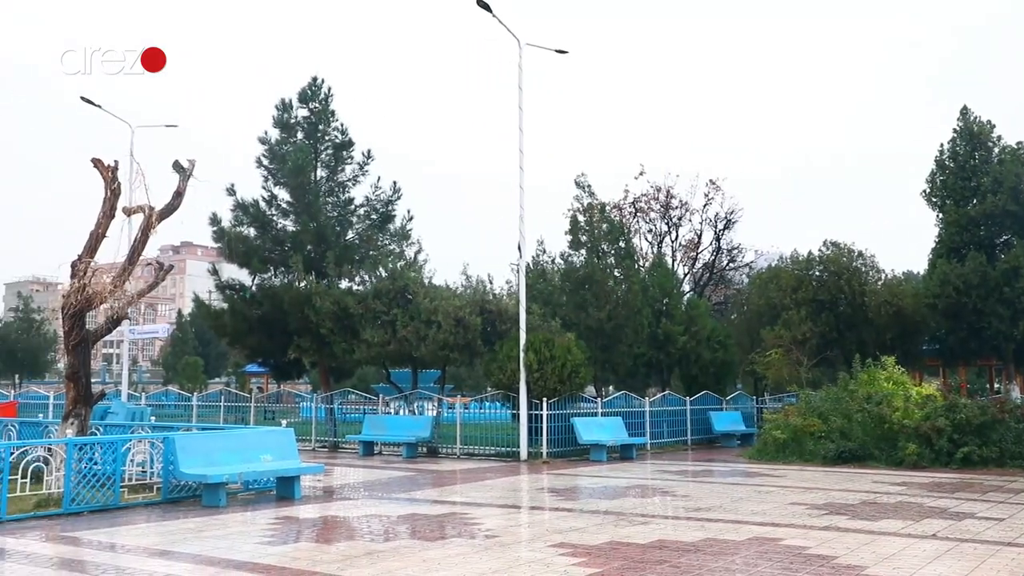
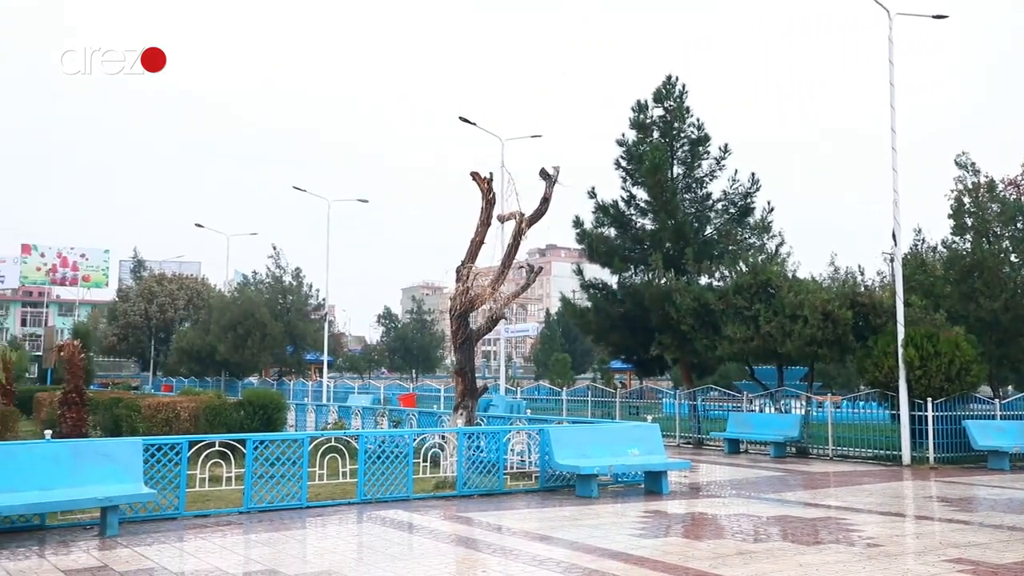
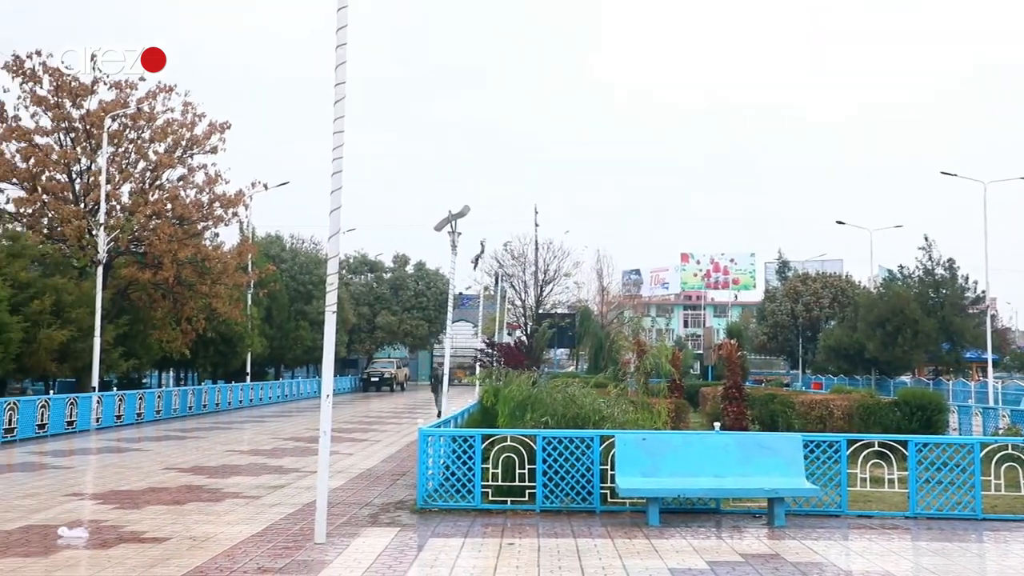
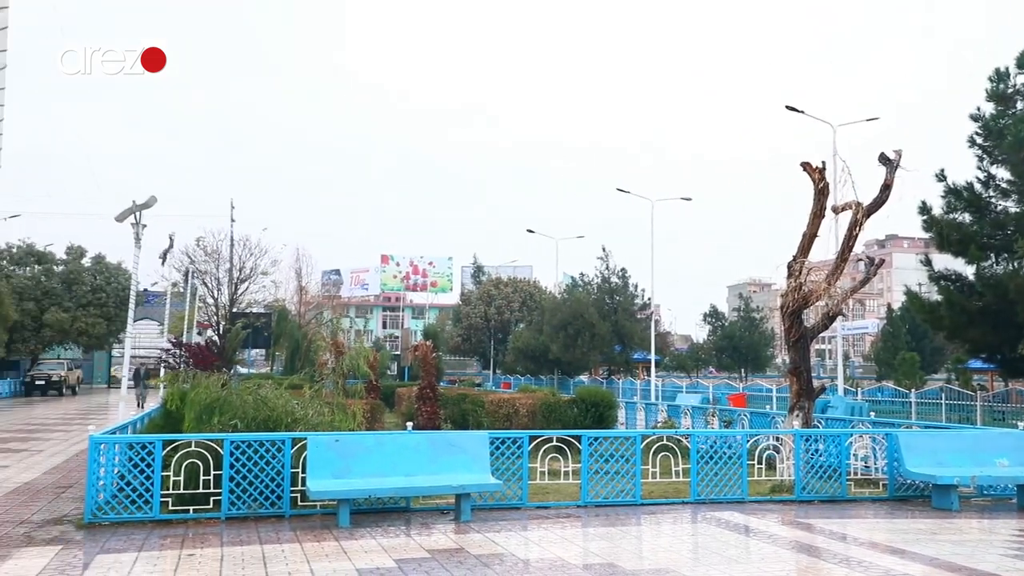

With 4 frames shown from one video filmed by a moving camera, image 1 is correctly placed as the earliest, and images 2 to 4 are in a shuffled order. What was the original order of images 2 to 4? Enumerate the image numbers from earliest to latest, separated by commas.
2, 4, 3
